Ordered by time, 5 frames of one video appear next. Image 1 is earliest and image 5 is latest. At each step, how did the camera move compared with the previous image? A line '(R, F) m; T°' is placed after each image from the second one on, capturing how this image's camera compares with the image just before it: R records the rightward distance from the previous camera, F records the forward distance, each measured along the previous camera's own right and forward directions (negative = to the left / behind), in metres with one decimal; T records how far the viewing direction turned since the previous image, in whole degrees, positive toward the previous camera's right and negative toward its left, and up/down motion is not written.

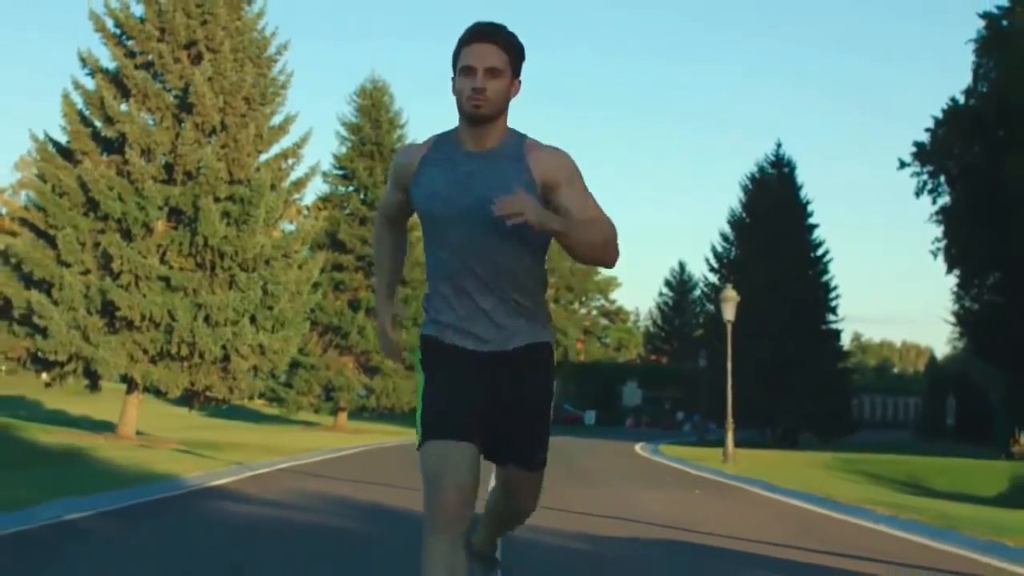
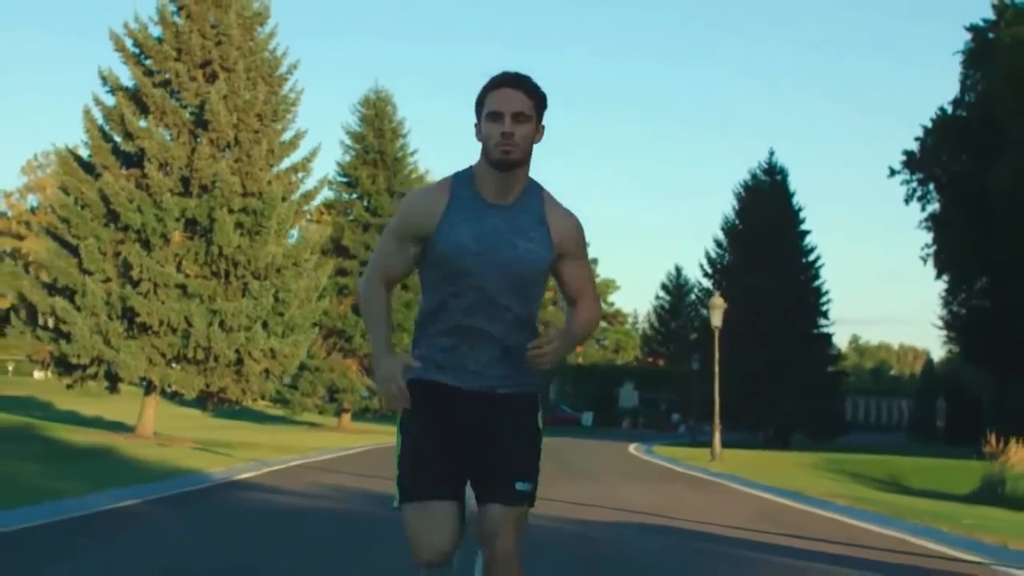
(0.0, -1.7) m; 0°
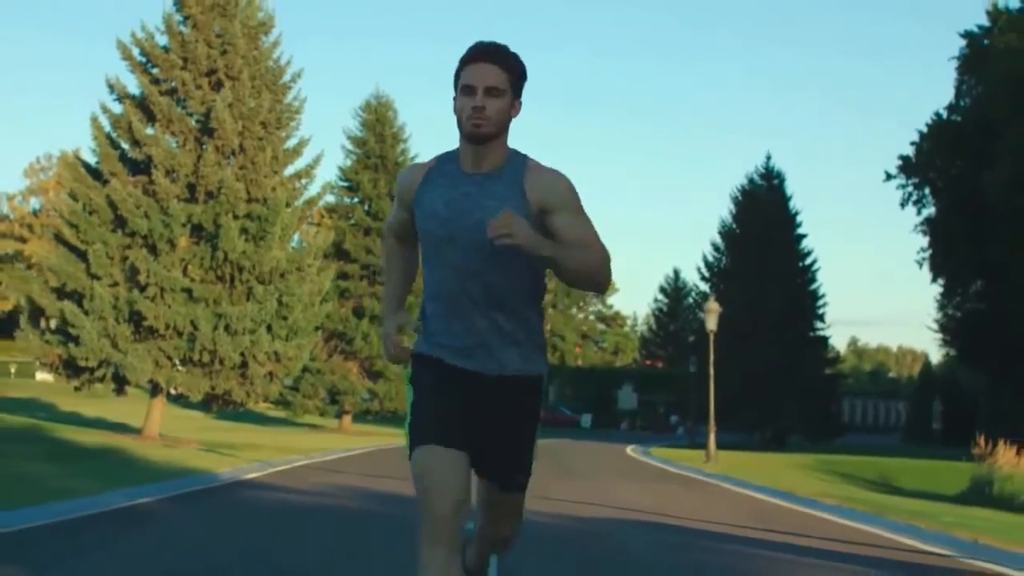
(0.0, -0.7) m; 0°
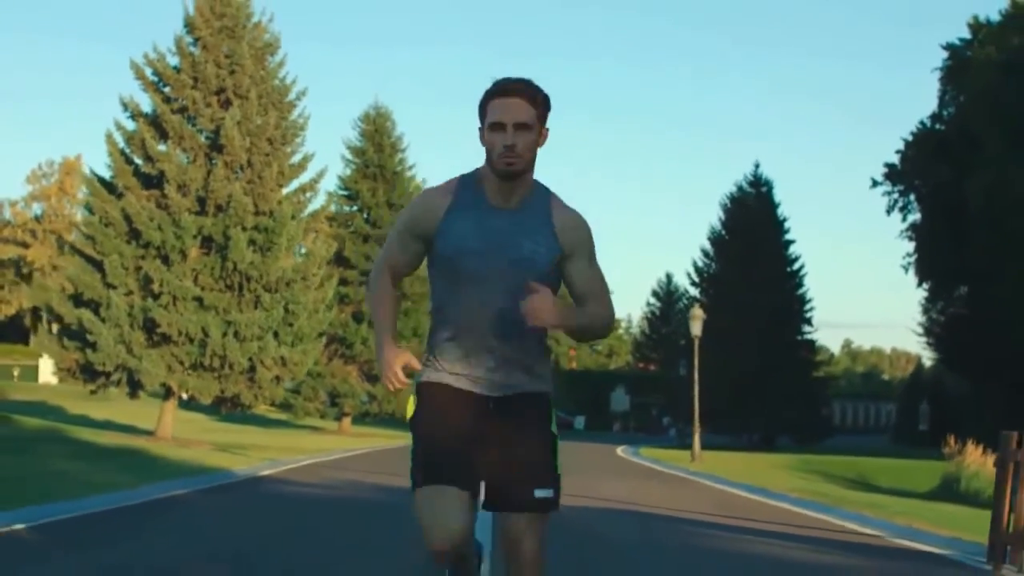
(0.0, -1.8) m; 0°
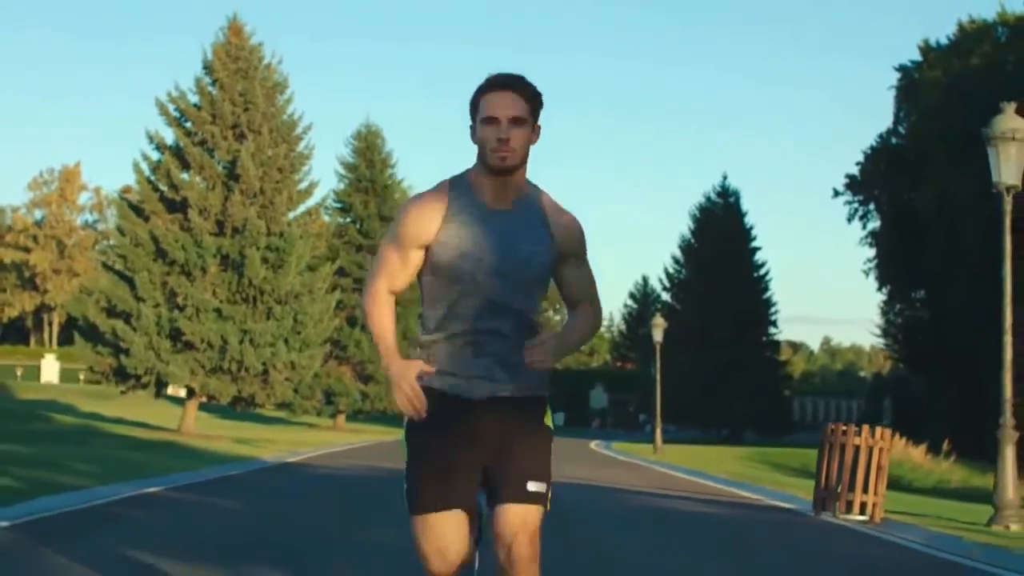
(0.0, -4.8) m; +1°
